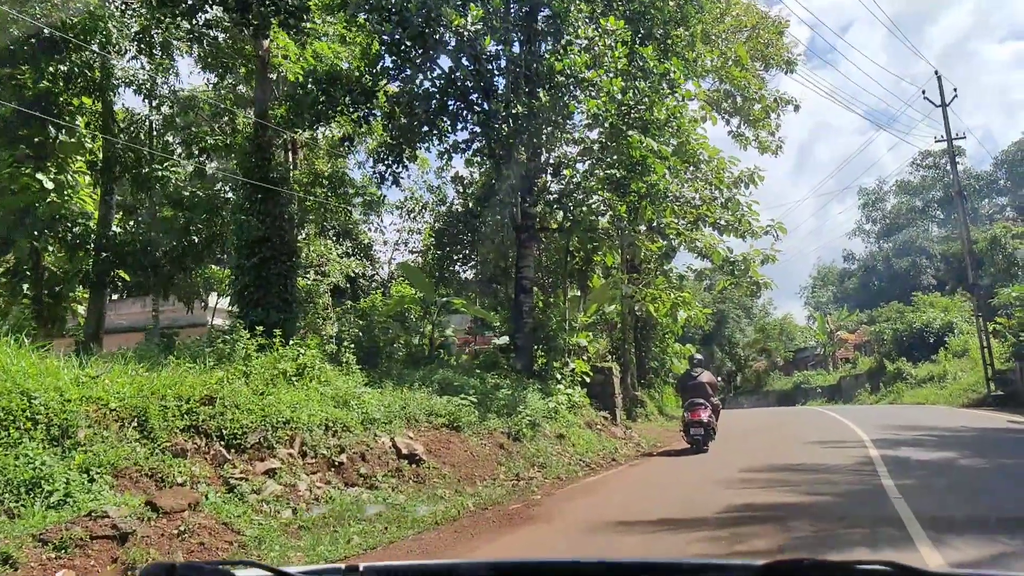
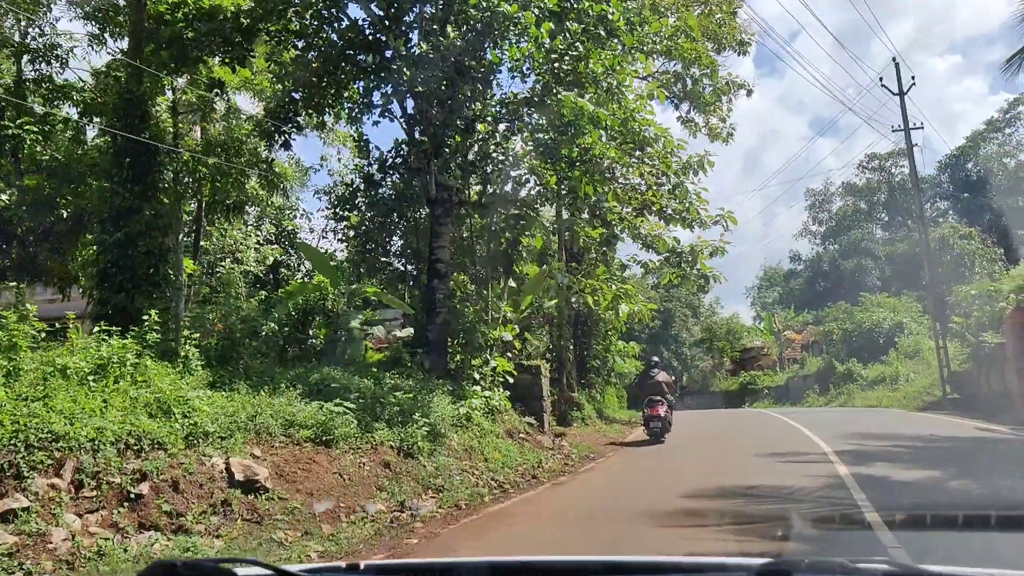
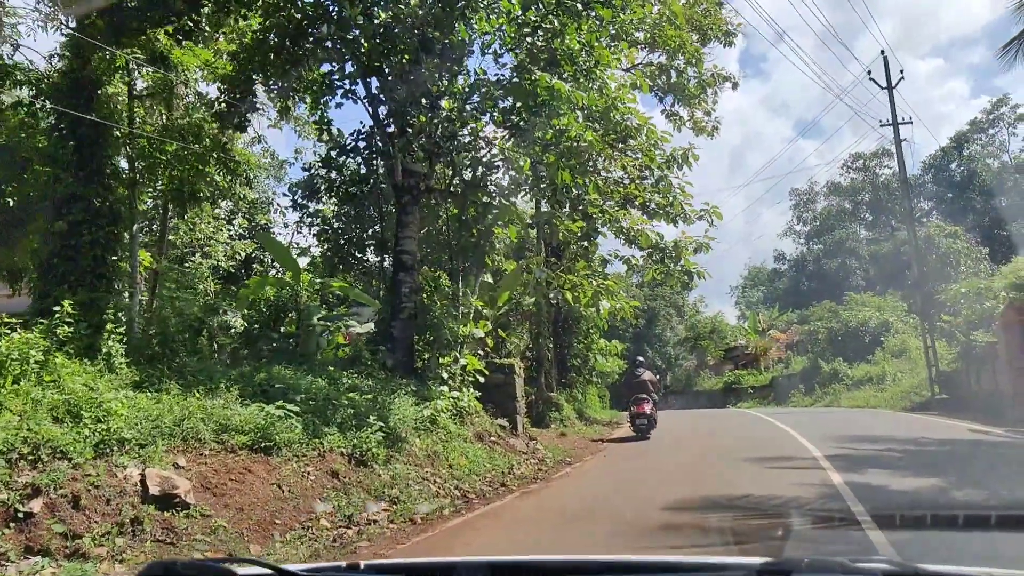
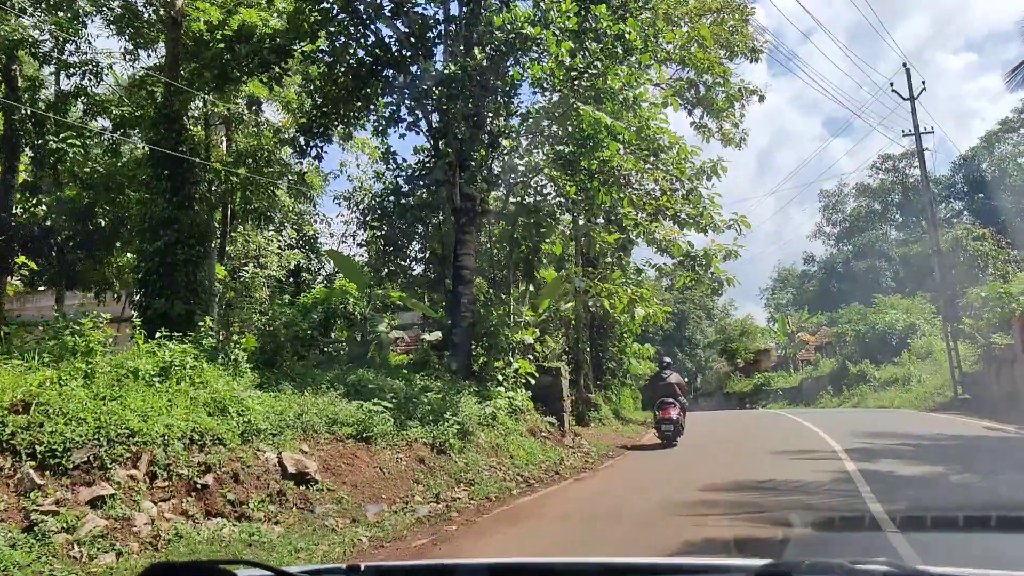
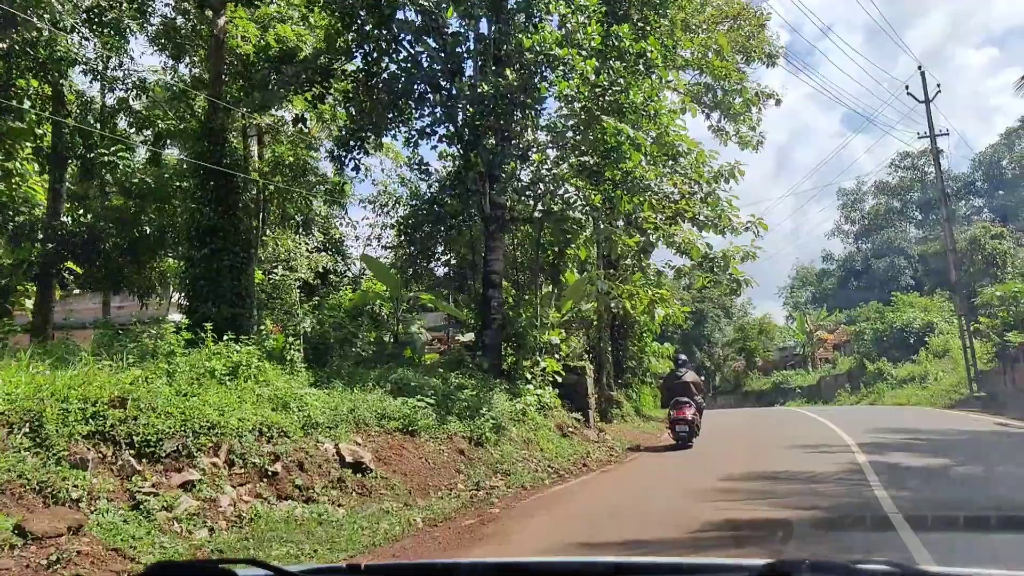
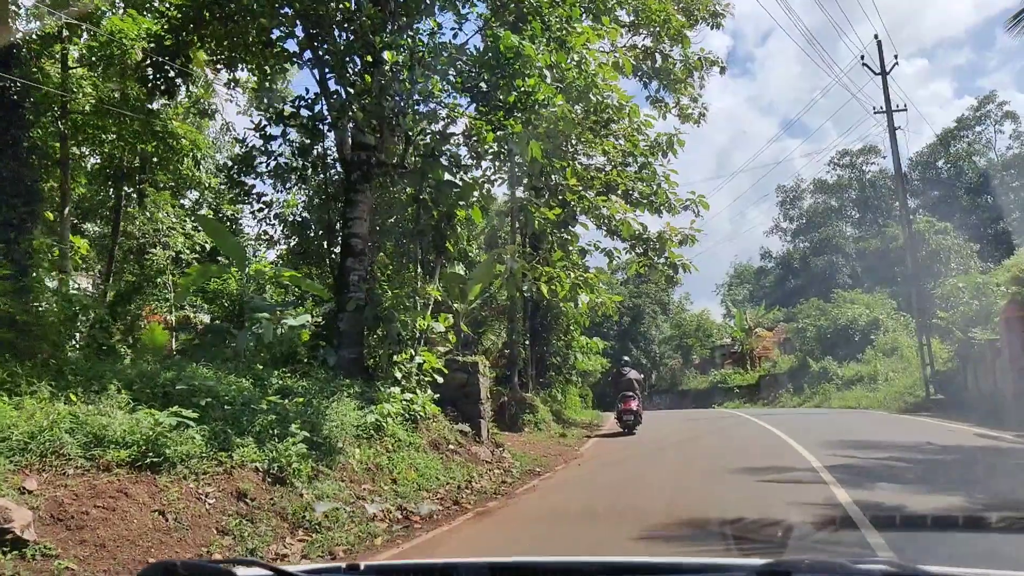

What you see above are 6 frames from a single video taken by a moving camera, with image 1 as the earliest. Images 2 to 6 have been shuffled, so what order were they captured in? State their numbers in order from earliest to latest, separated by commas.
5, 4, 2, 3, 6
